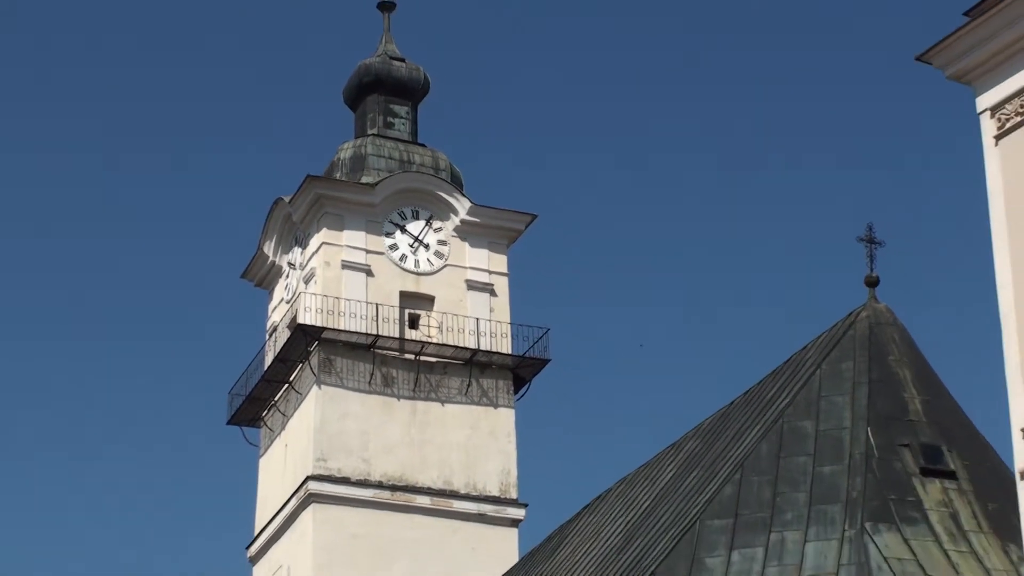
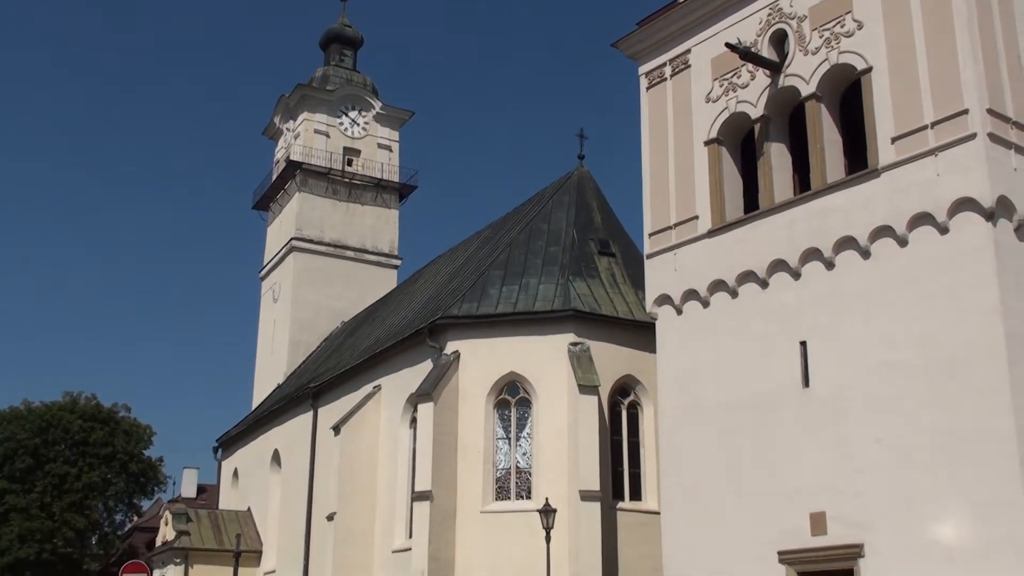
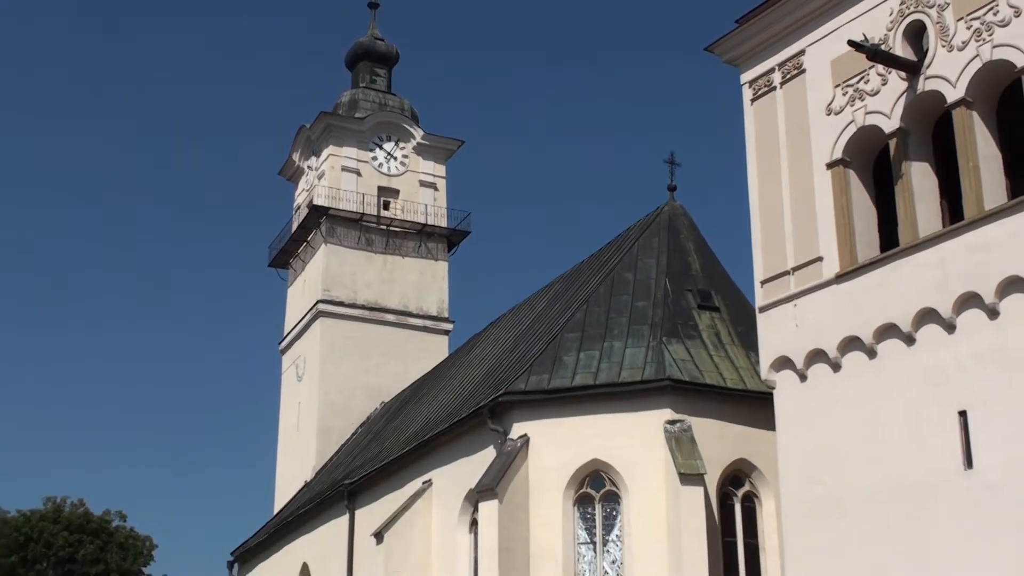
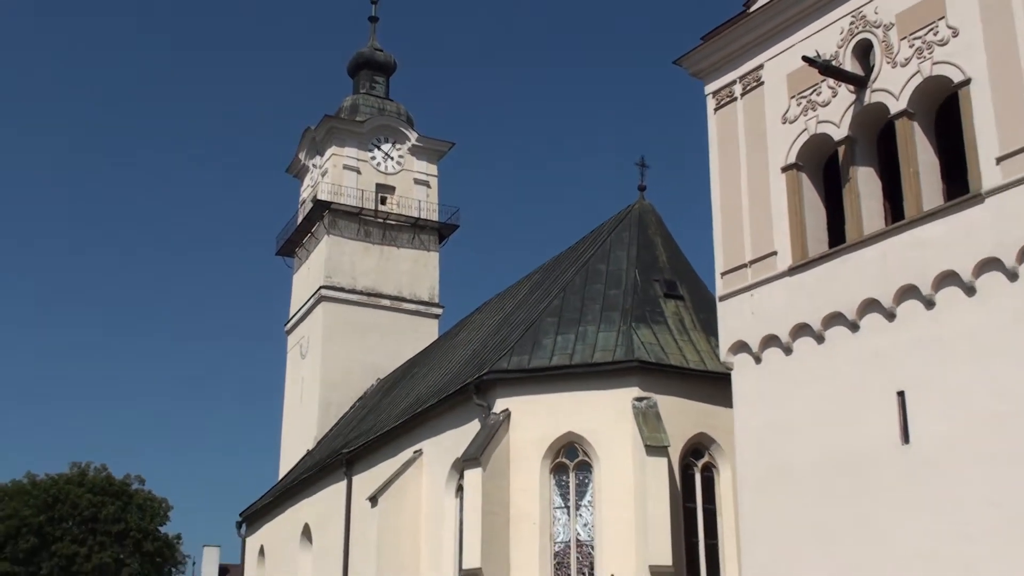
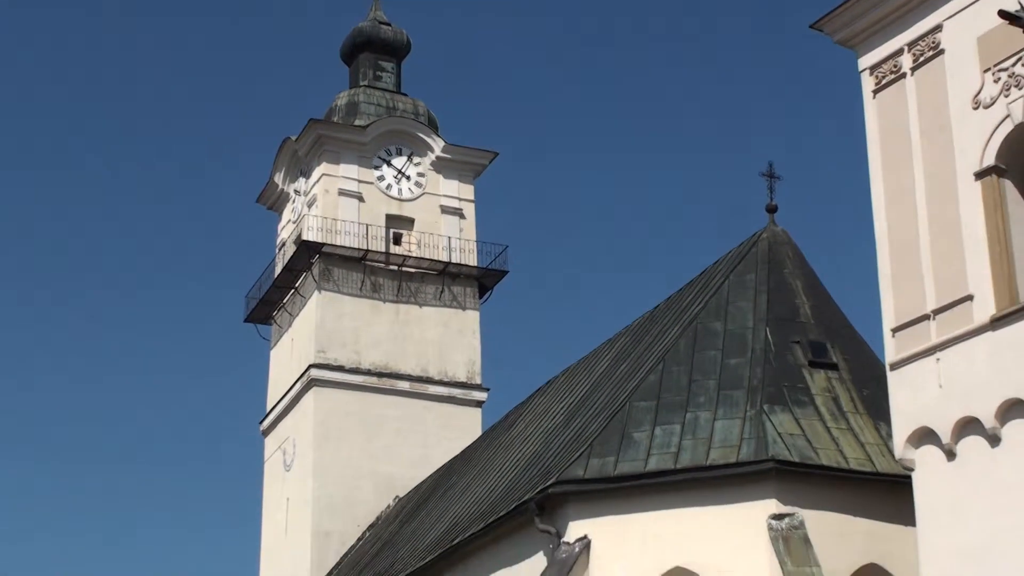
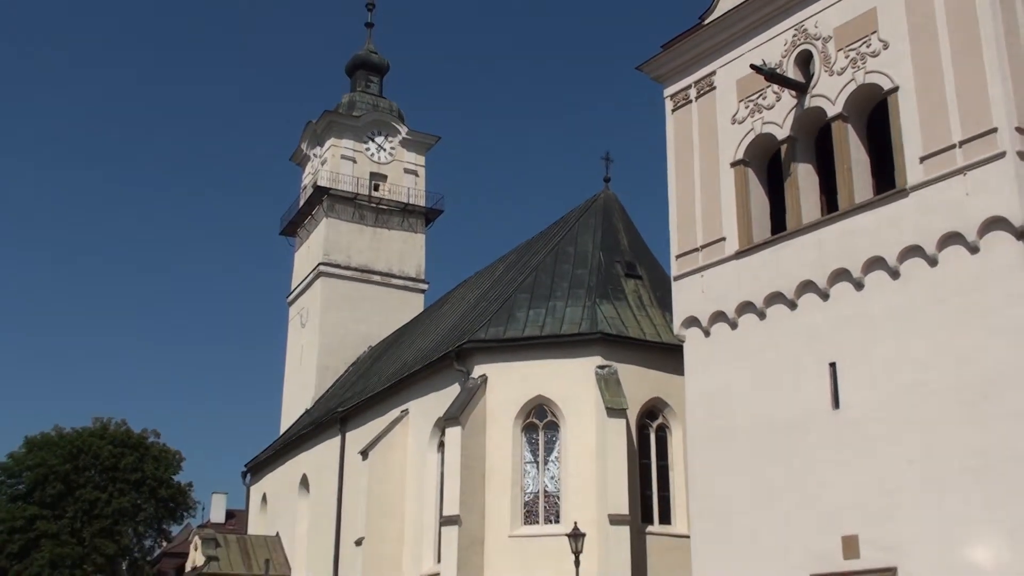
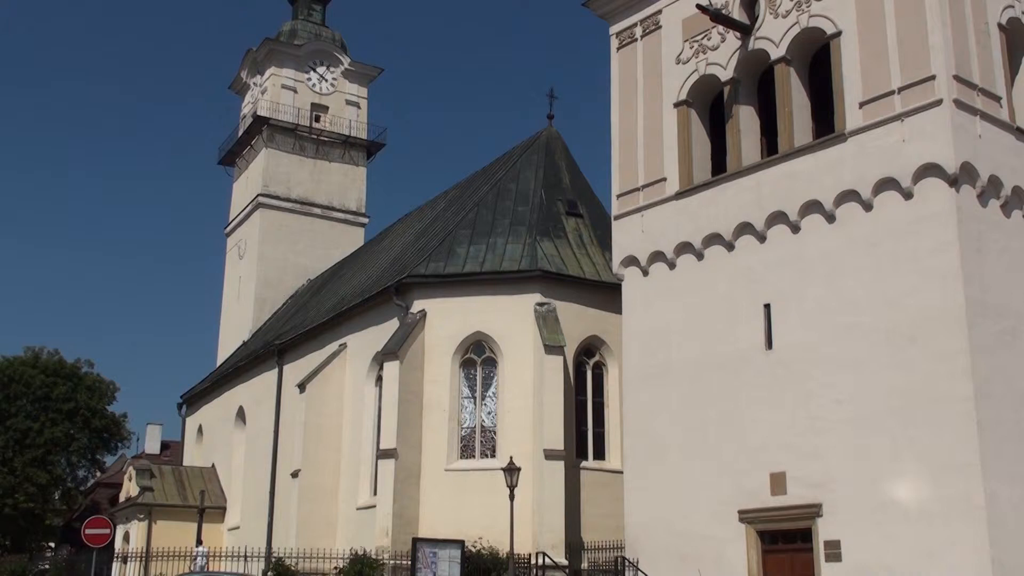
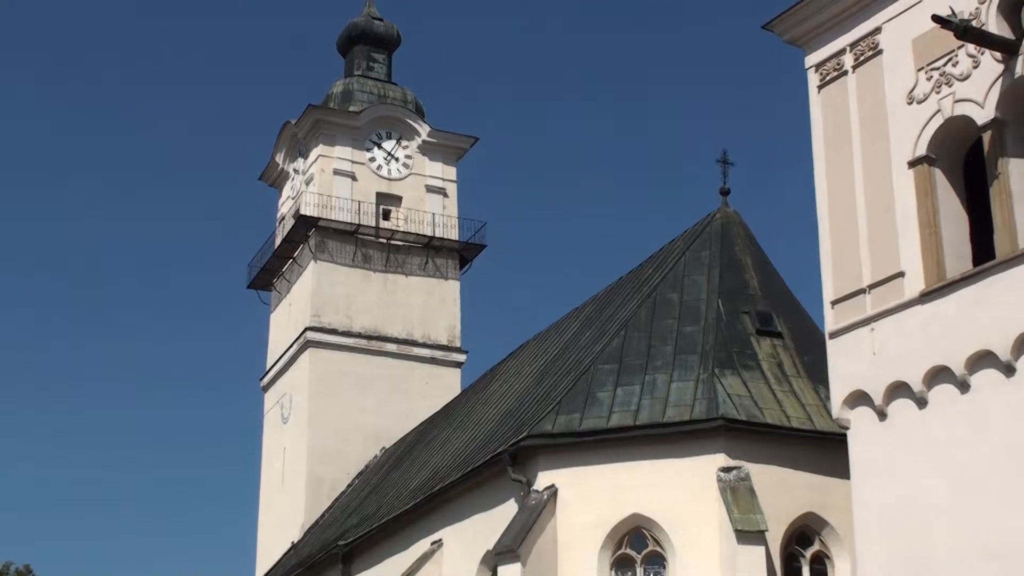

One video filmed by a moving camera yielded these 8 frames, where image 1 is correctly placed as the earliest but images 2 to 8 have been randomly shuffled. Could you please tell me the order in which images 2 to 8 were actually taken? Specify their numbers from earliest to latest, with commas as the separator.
5, 8, 3, 4, 6, 2, 7
